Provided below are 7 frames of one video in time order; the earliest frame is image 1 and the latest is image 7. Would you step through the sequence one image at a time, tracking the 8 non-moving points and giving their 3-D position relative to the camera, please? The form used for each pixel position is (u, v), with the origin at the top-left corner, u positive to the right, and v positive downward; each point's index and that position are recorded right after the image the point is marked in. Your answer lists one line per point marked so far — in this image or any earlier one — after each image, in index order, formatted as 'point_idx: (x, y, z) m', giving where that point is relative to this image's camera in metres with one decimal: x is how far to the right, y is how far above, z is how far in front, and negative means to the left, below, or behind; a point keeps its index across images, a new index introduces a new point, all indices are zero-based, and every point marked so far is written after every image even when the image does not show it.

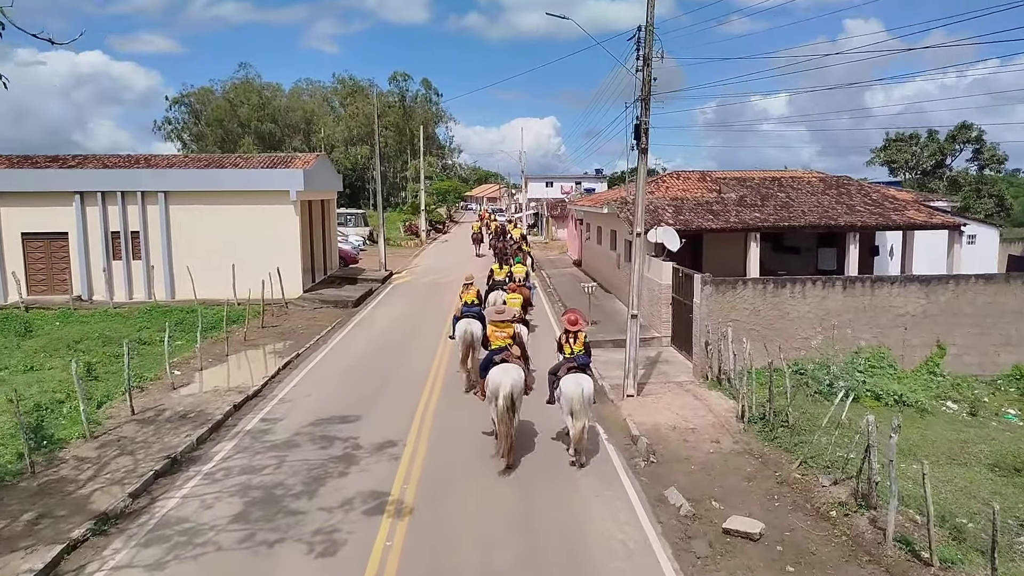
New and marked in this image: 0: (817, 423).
0: (+4.4, -2.0, +10.3) m
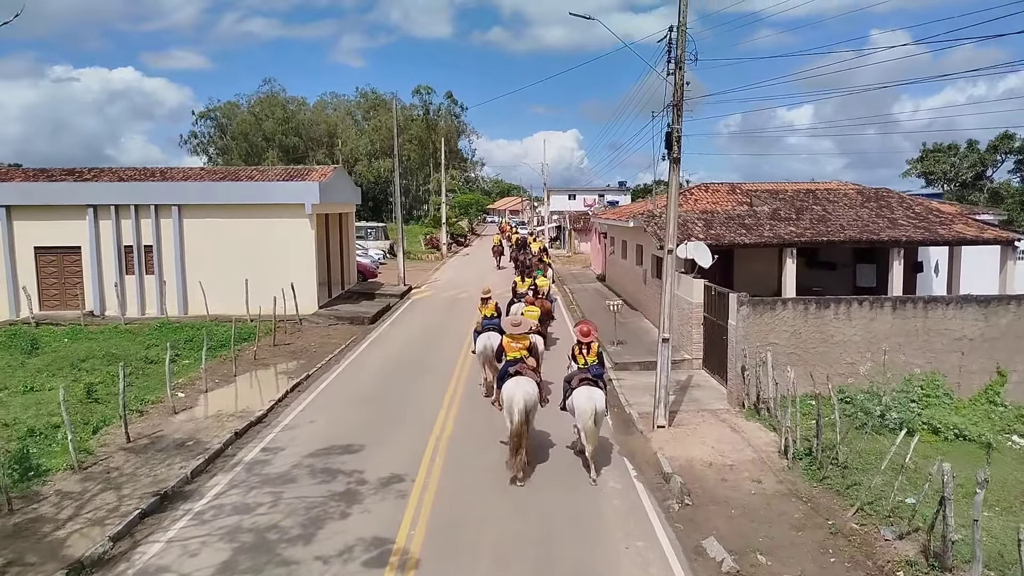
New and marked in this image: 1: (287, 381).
0: (+4.7, -2.3, +9.3) m
1: (-4.8, -2.0, +15.3) m
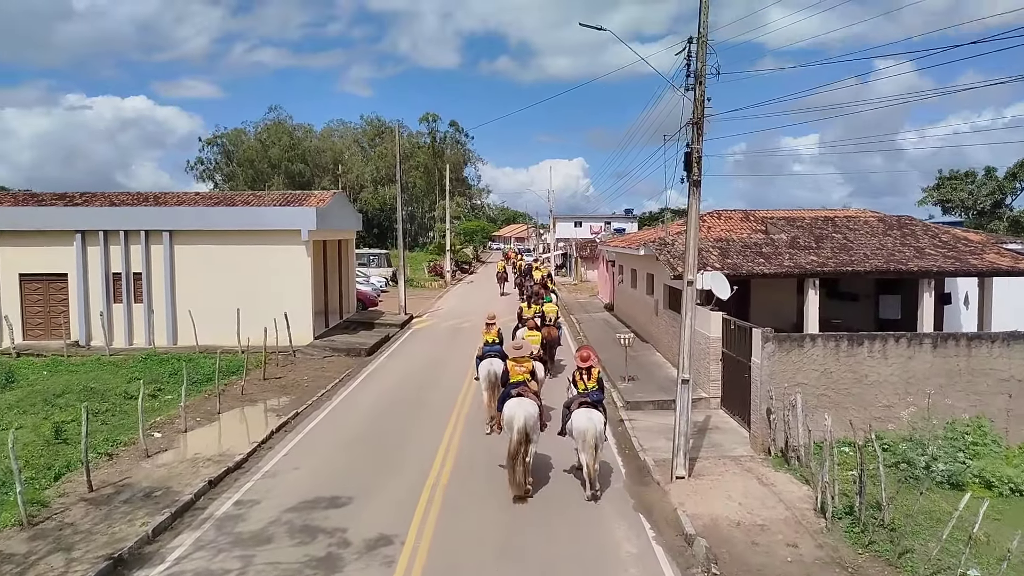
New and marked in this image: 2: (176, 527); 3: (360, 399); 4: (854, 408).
0: (+4.7, -2.7, +8.2) m
1: (-4.7, -2.6, +14.3) m
2: (-4.1, -2.9, +8.7) m
3: (-3.4, -2.5, +16.1) m
4: (+5.3, -1.9, +11.1) m
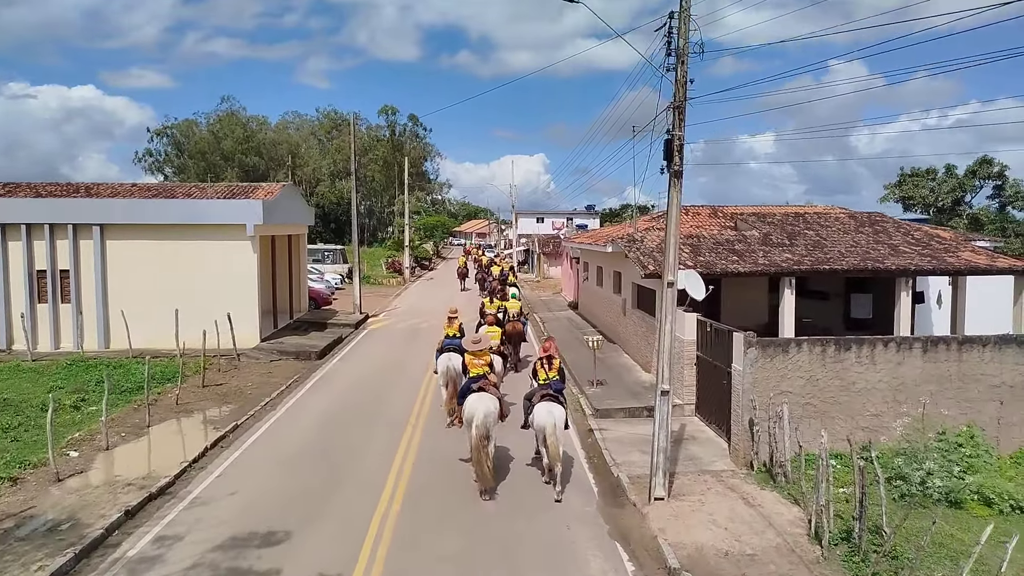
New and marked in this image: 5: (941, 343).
0: (+4.3, -2.7, +7.4) m
1: (-5.5, -2.6, +12.9) m
2: (-4.6, -3.0, +7.5) m
3: (-4.3, -2.5, +14.8) m
4: (+4.8, -1.9, +10.3) m
5: (+6.2, -0.8, +10.4) m
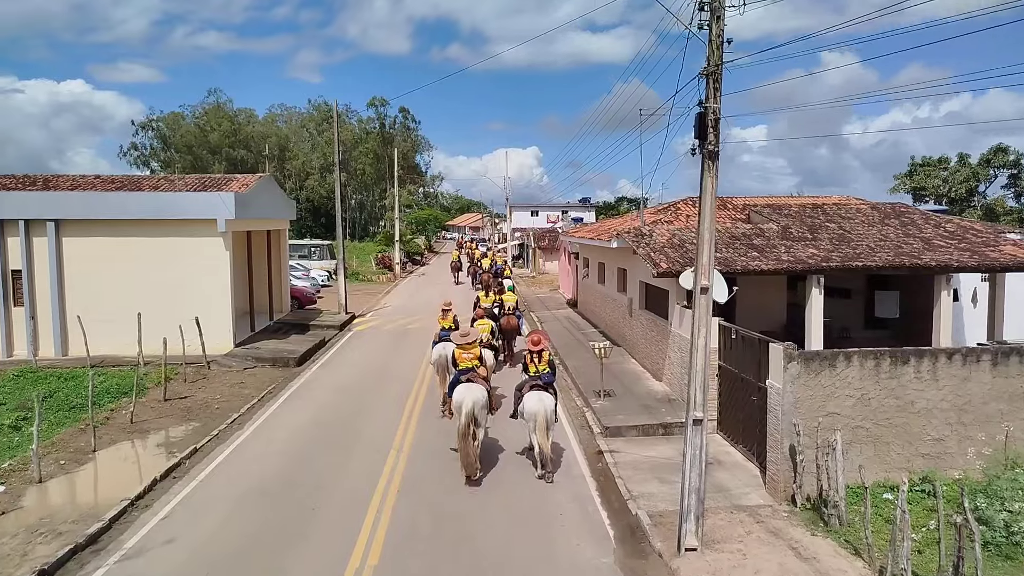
0: (+4.4, -2.8, +5.9) m
1: (-5.5, -2.7, +11.3) m
2: (-4.5, -3.1, +5.9) m
3: (-4.3, -2.5, +13.2) m
4: (+4.8, -1.9, +8.8) m
5: (+6.2, -0.8, +8.8) m
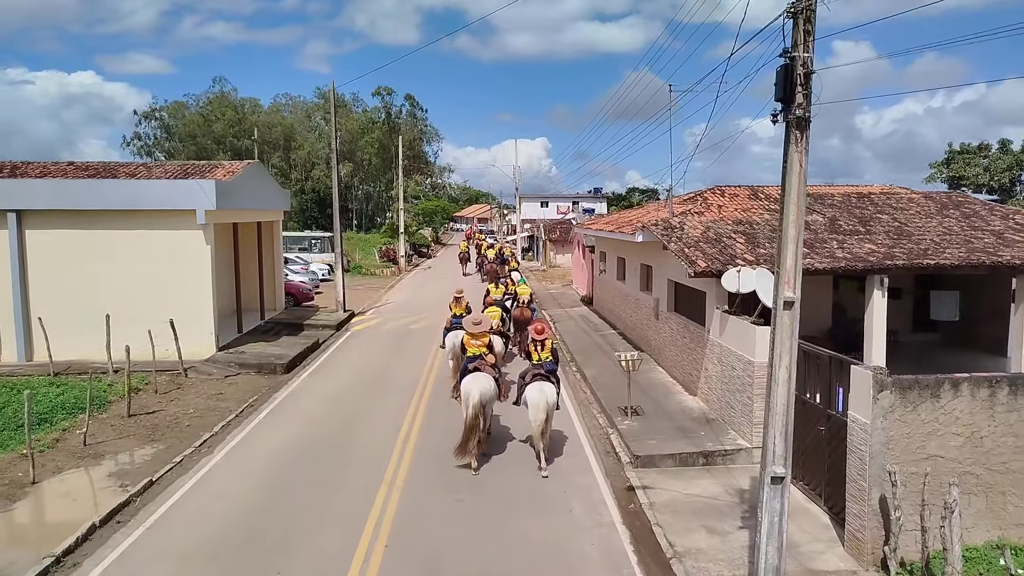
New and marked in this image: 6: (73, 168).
0: (+4.5, -2.9, +4.0) m
1: (-5.3, -2.7, +9.6) m
2: (-4.4, -3.2, +4.1) m
3: (-4.1, -2.6, +11.5) m
4: (+4.9, -2.0, +7.0) m
5: (+6.4, -0.9, +6.9) m
6: (-11.3, +3.1, +18.3) m
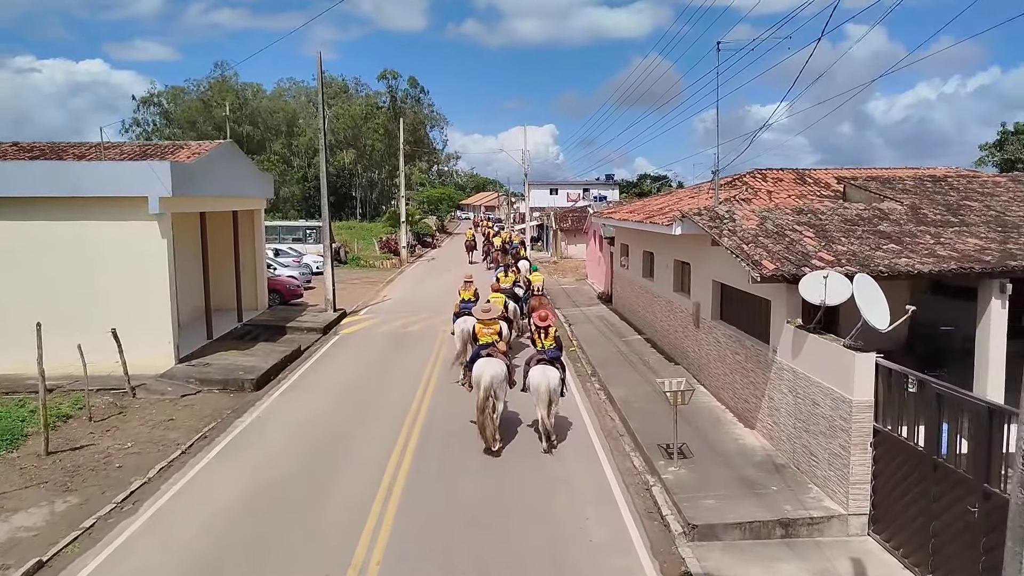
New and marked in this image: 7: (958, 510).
0: (+4.5, -3.2, +1.5) m
1: (-5.2, -2.9, +7.2) m
2: (-4.3, -3.4, +1.7) m
3: (-3.9, -2.7, +9.0) m
4: (+5.0, -2.2, +4.4) m
5: (+6.5, -1.1, +4.4) m
6: (-11.1, +3.1, +15.8) m
7: (+3.7, -1.9, +6.0) m
